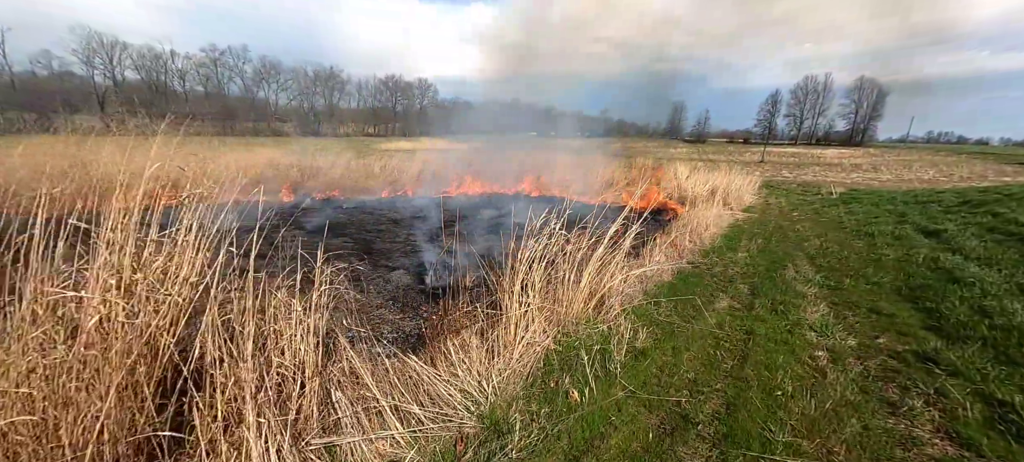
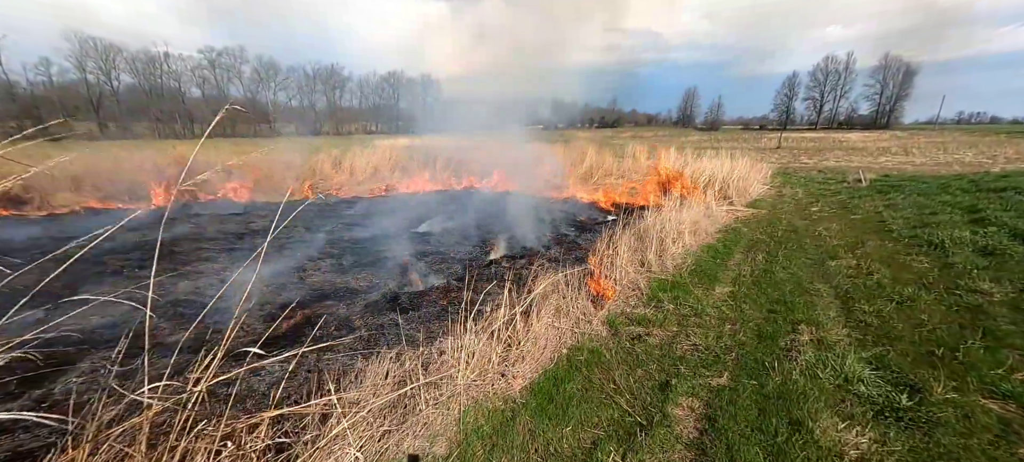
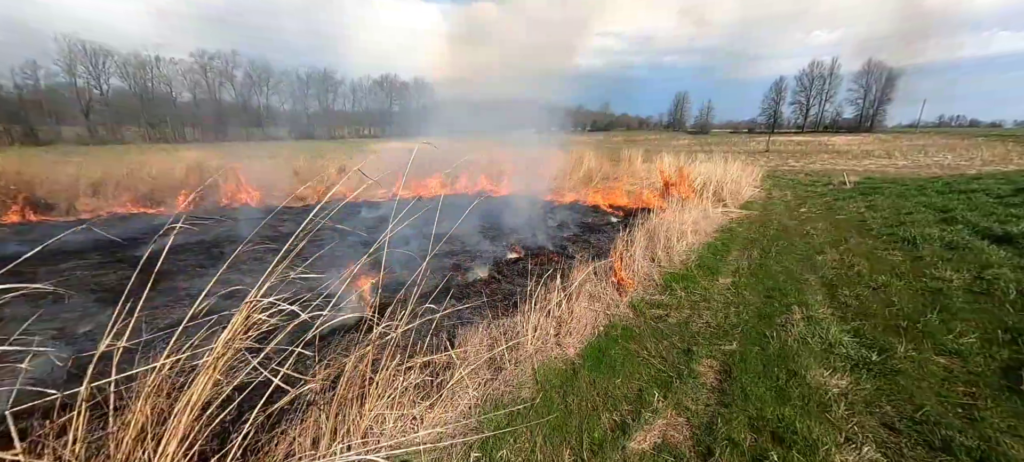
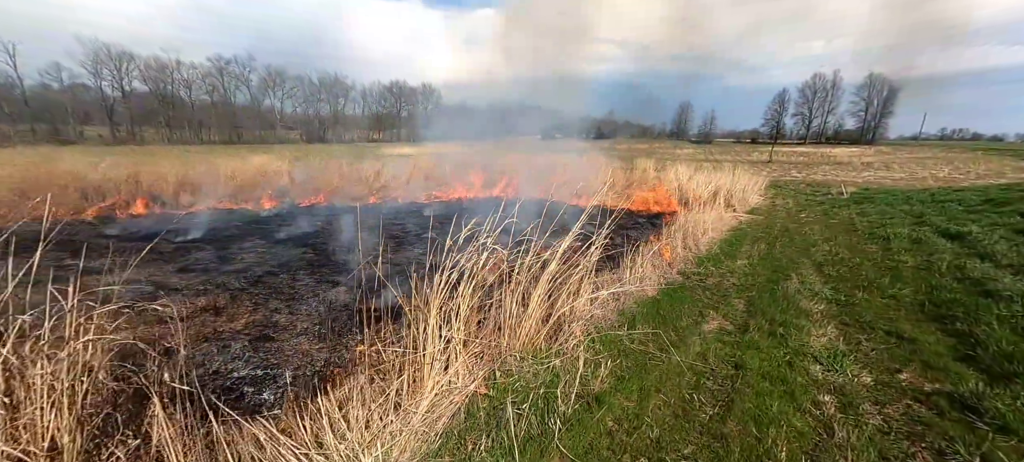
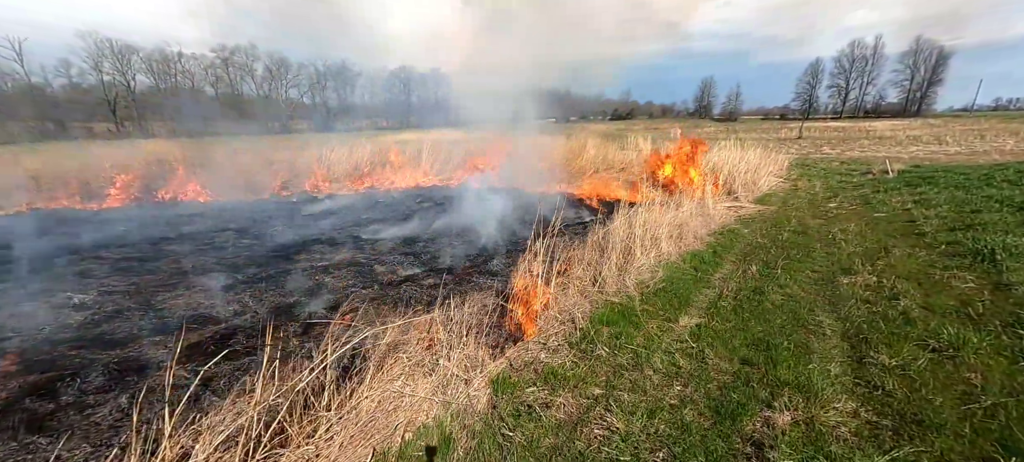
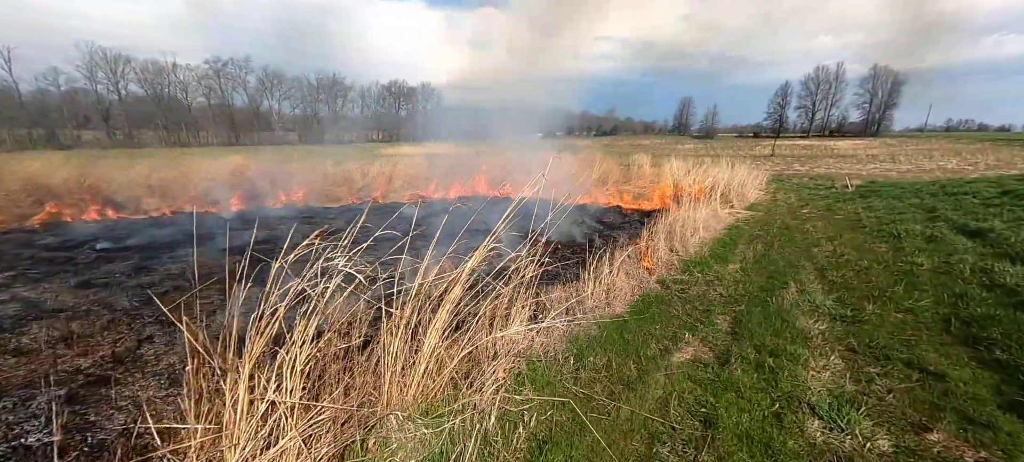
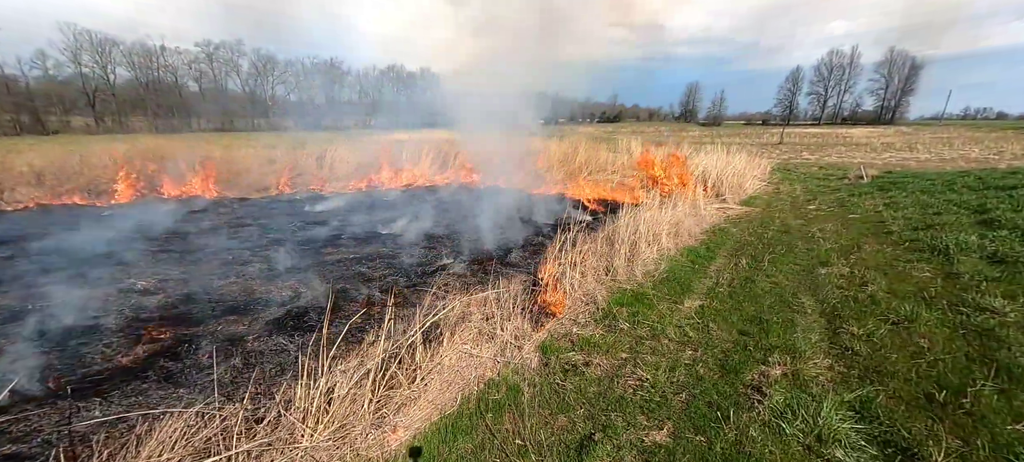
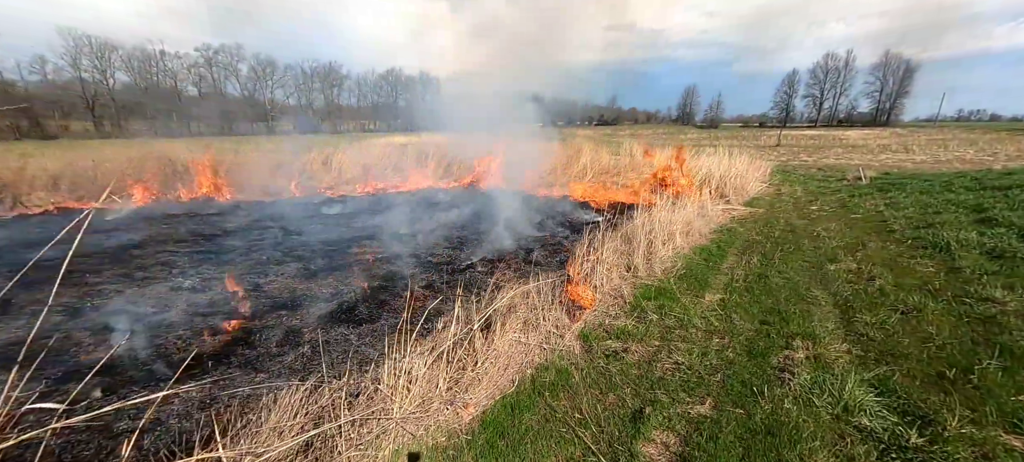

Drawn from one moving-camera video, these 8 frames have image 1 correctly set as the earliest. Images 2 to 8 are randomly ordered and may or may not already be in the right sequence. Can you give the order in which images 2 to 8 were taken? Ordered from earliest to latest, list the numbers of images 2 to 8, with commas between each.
4, 6, 3, 2, 8, 7, 5
